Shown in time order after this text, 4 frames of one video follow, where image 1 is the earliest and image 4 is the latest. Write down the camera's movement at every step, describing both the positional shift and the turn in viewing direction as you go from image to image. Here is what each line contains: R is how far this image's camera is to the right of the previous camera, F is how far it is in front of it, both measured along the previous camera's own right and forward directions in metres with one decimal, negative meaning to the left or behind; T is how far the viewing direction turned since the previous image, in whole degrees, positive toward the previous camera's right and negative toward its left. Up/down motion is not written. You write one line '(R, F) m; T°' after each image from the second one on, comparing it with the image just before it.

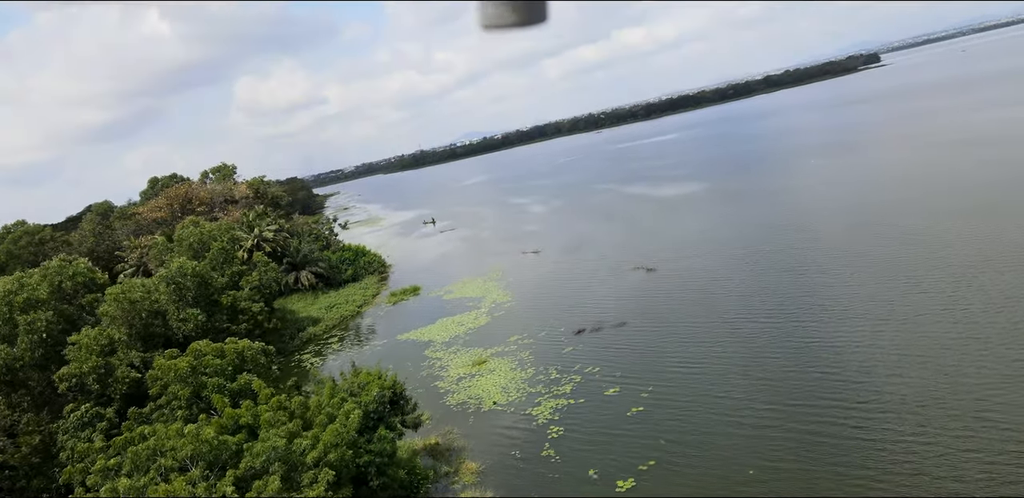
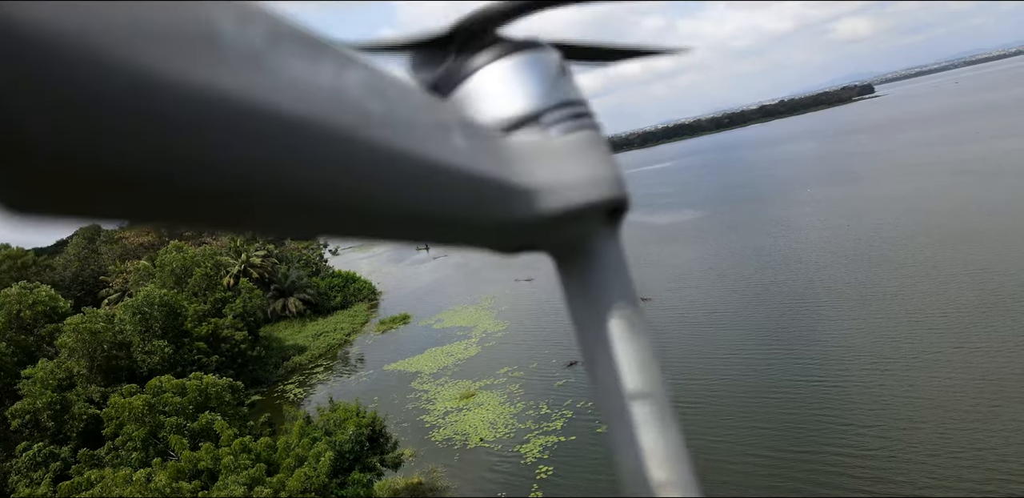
(+0.1, +0.5) m; 0°
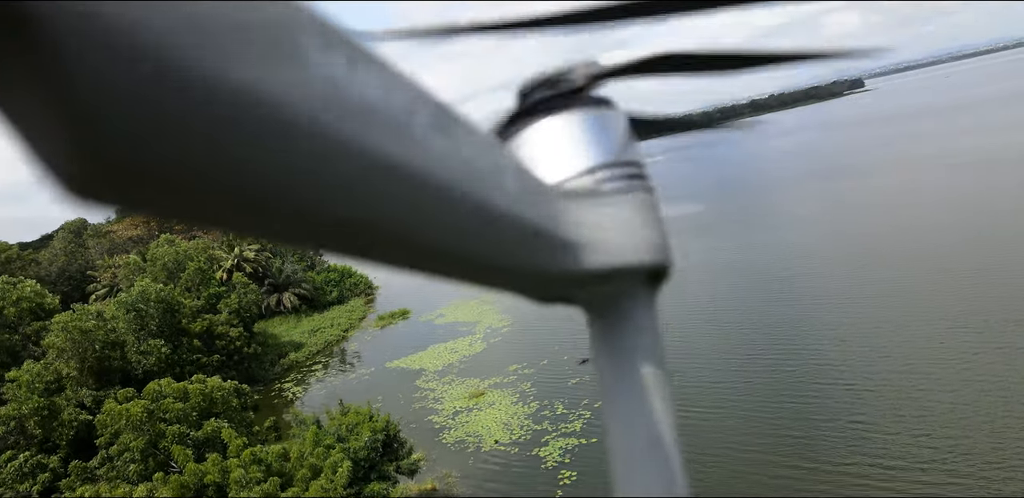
(-0.5, +0.6) m; +1°
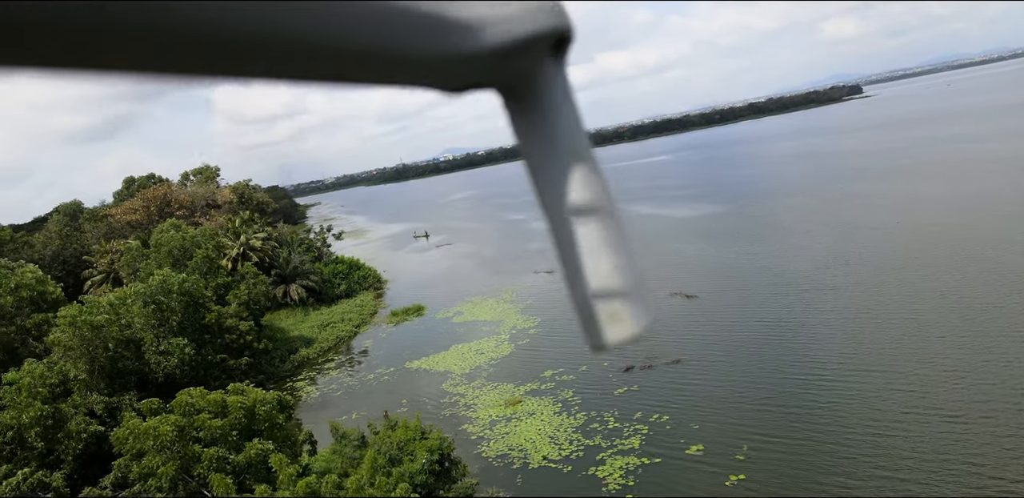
(-1.0, +1.1) m; +1°
